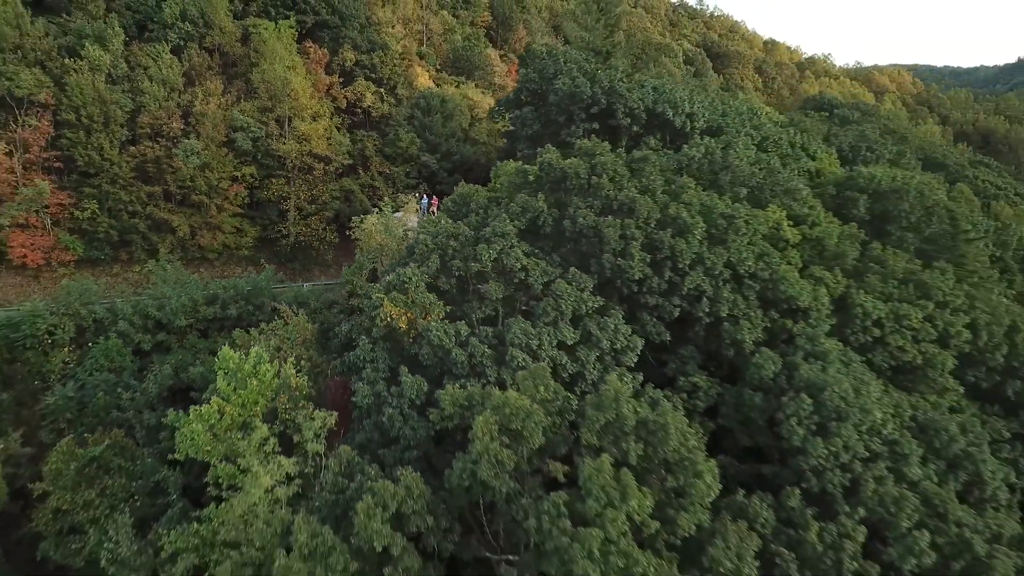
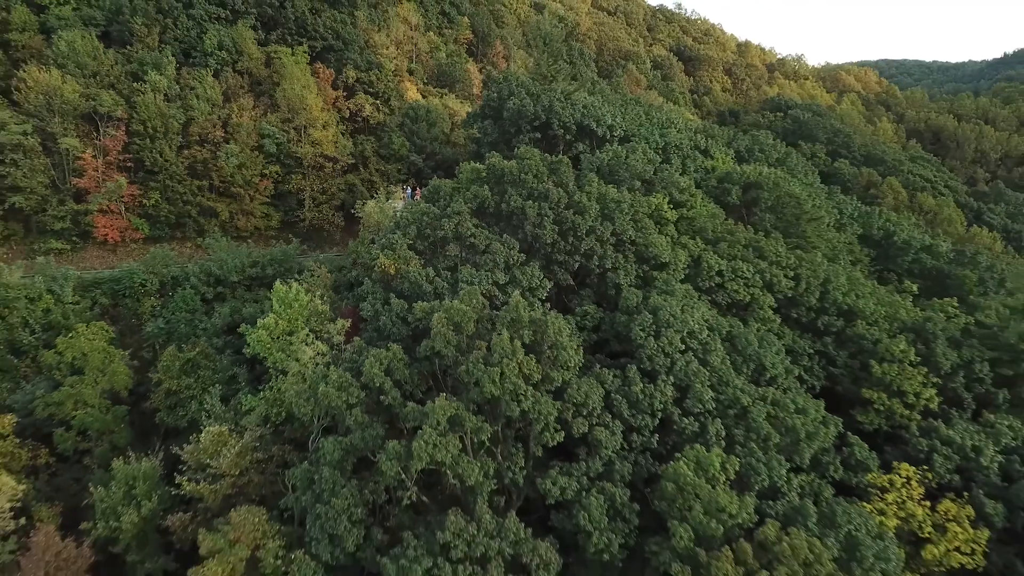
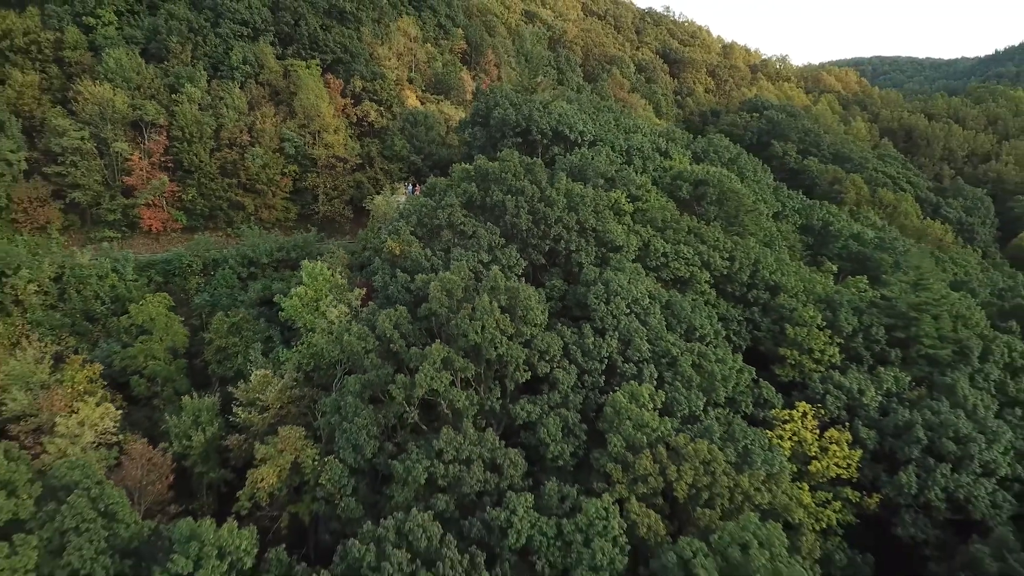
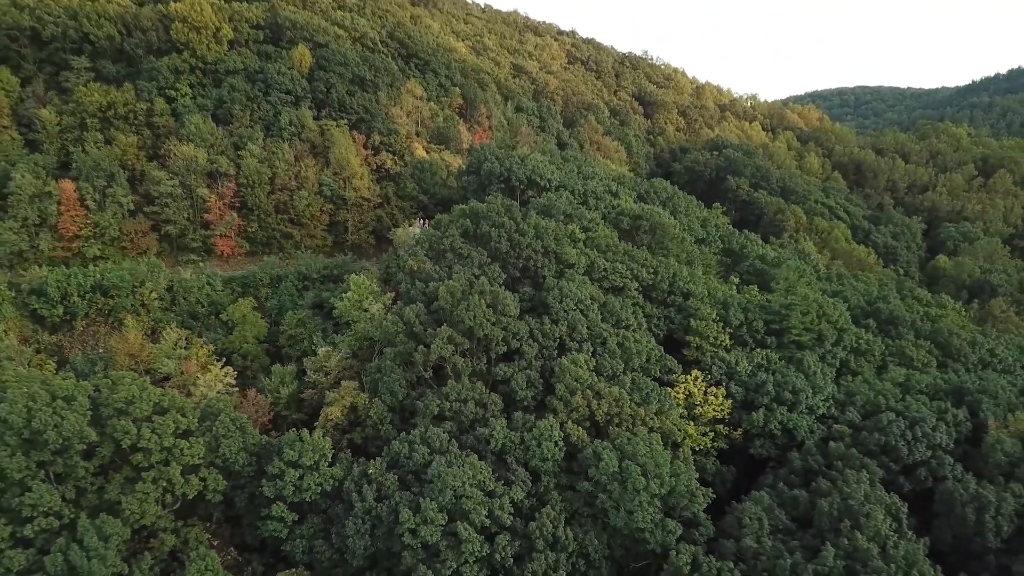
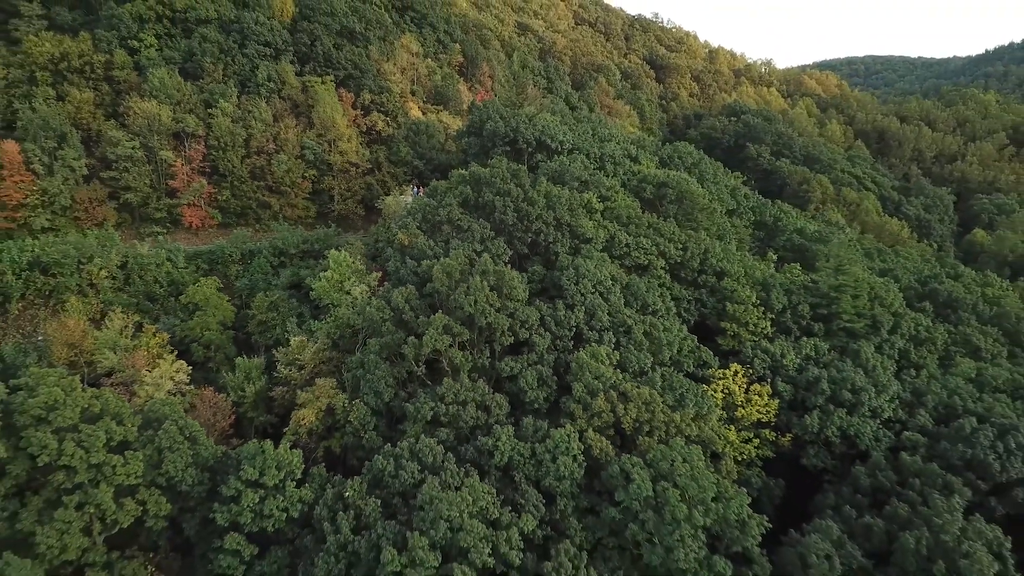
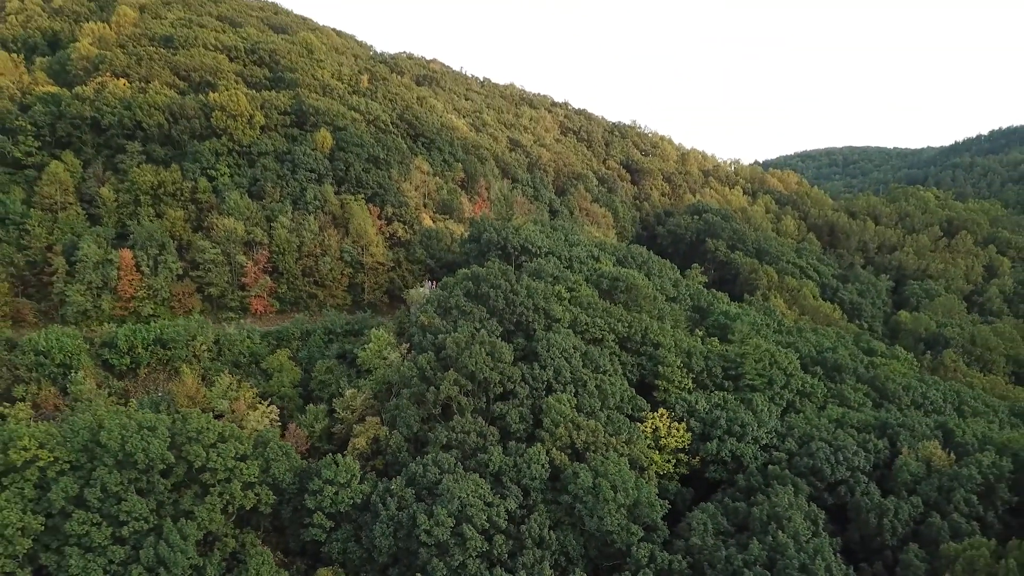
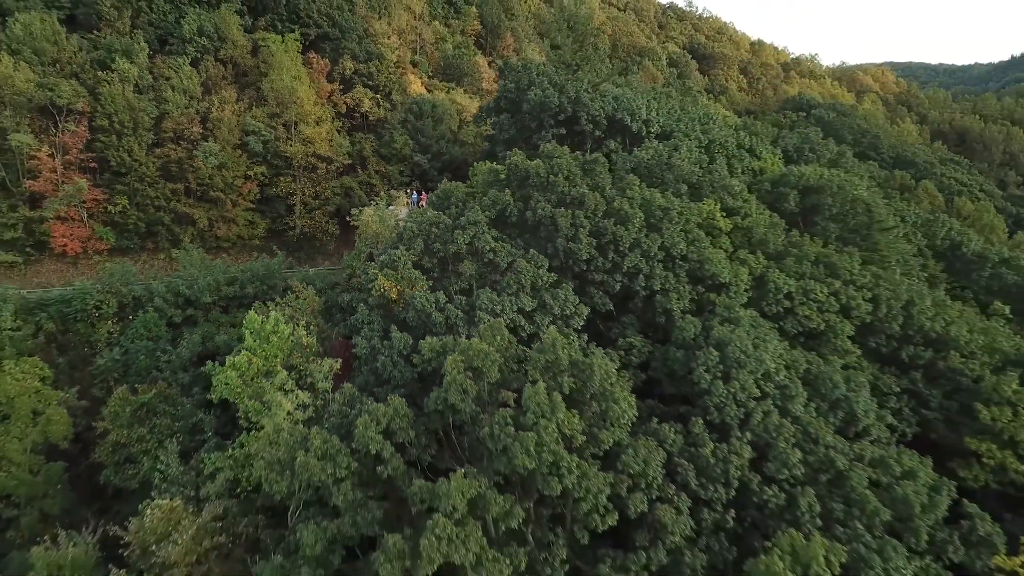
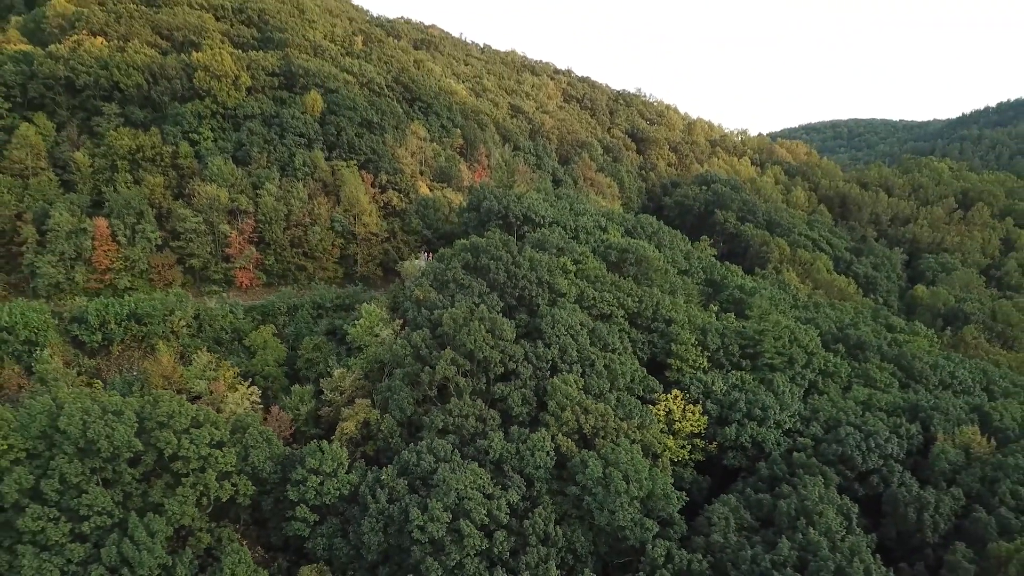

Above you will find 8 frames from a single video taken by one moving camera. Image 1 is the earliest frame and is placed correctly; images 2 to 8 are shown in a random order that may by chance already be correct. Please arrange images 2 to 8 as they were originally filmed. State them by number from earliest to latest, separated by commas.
7, 2, 3, 5, 4, 8, 6
